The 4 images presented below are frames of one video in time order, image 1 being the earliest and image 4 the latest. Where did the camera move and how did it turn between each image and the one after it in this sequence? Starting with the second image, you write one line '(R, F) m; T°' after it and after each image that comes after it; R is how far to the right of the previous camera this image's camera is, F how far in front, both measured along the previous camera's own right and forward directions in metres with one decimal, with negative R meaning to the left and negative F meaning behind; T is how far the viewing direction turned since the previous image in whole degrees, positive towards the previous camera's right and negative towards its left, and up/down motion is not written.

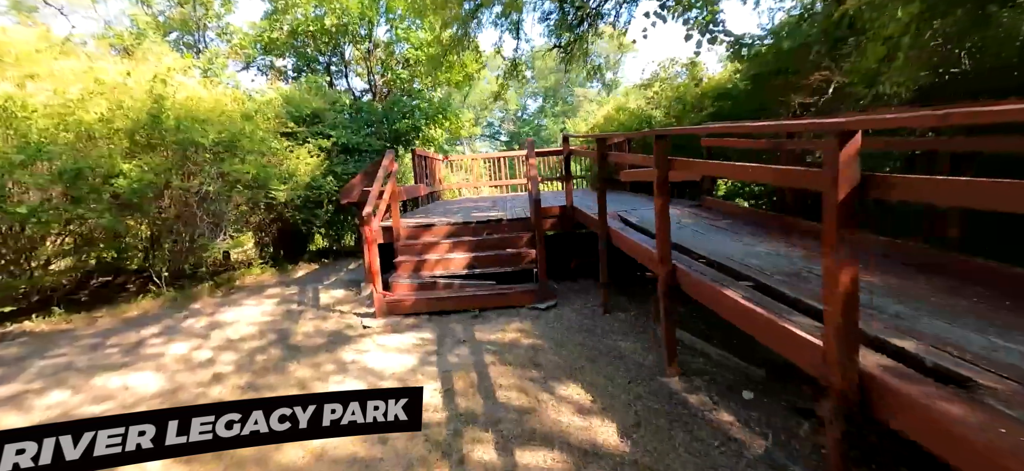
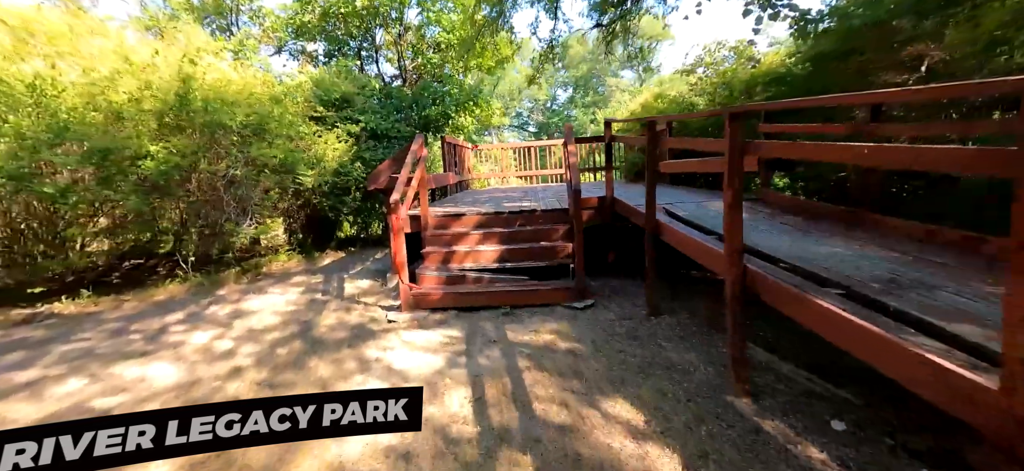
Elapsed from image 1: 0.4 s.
(-0.1, +0.3) m; -3°
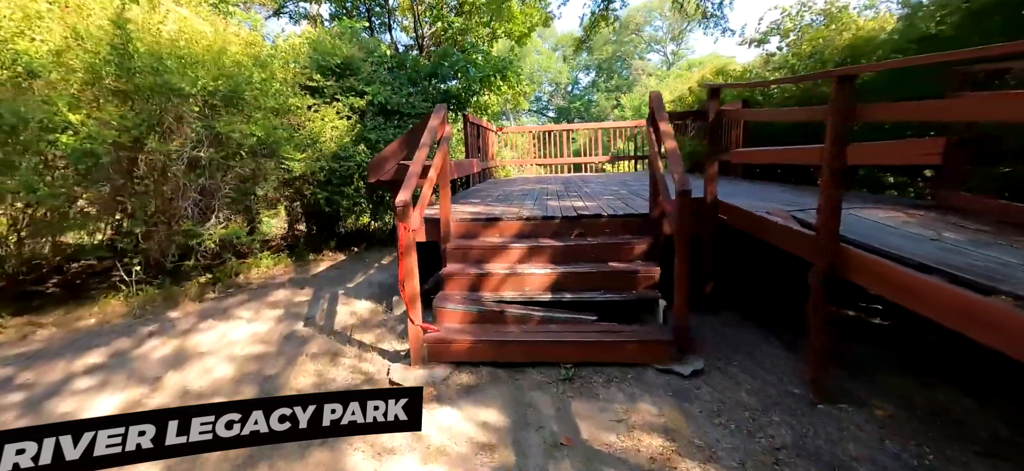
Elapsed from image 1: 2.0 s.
(-0.3, +1.5) m; -2°
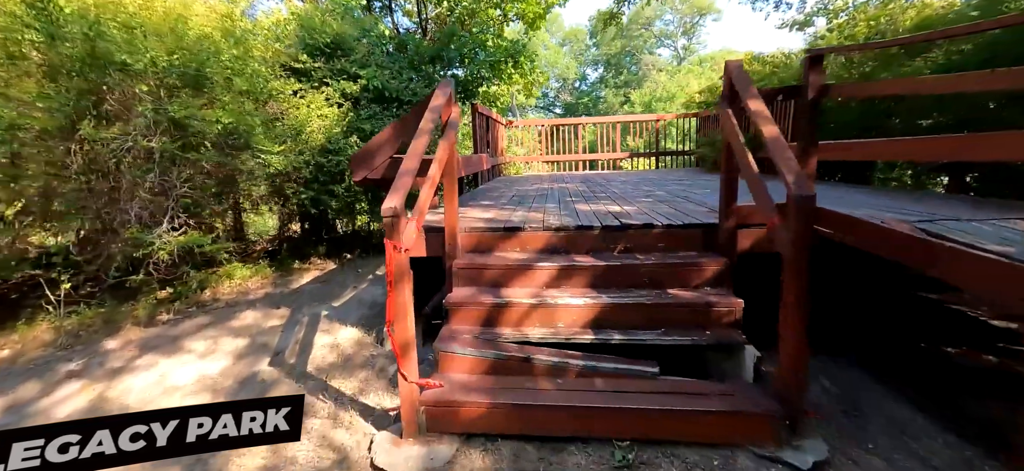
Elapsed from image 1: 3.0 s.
(-0.1, +0.9) m; -1°
